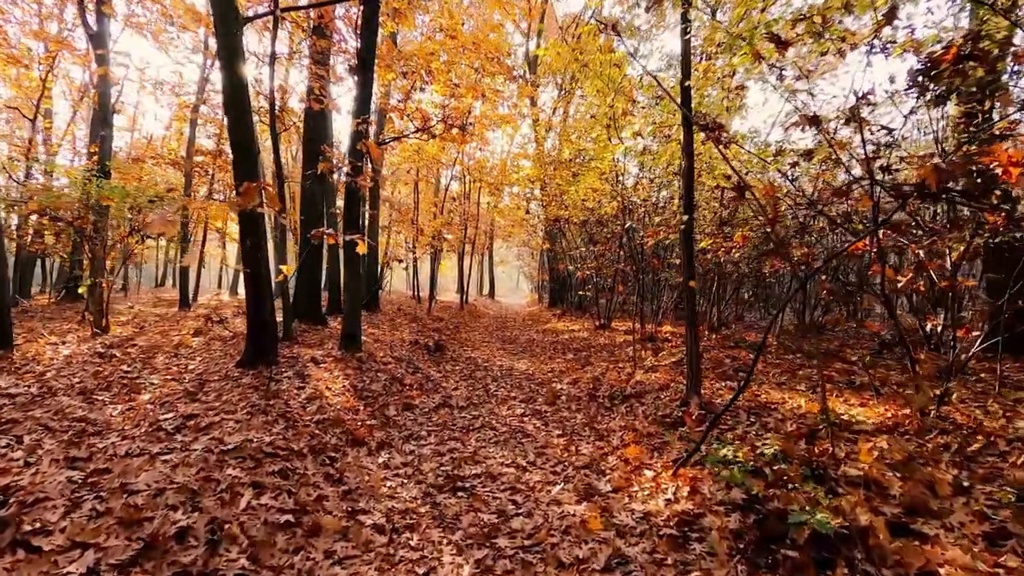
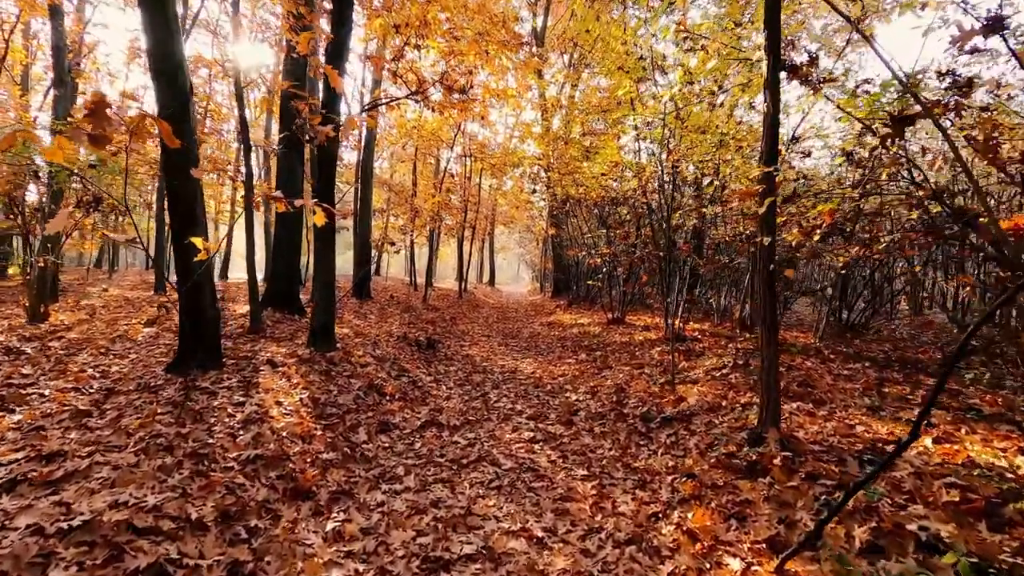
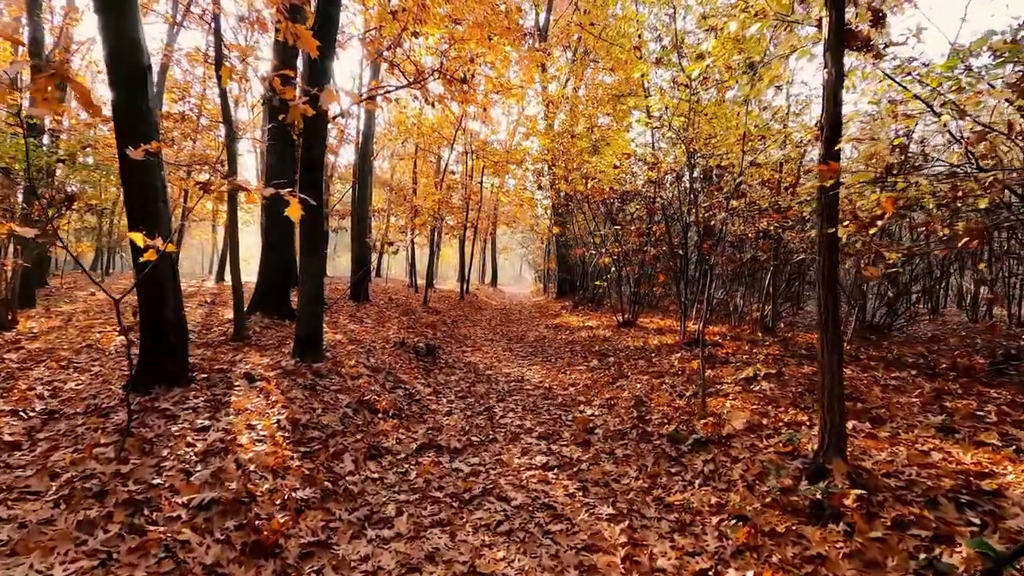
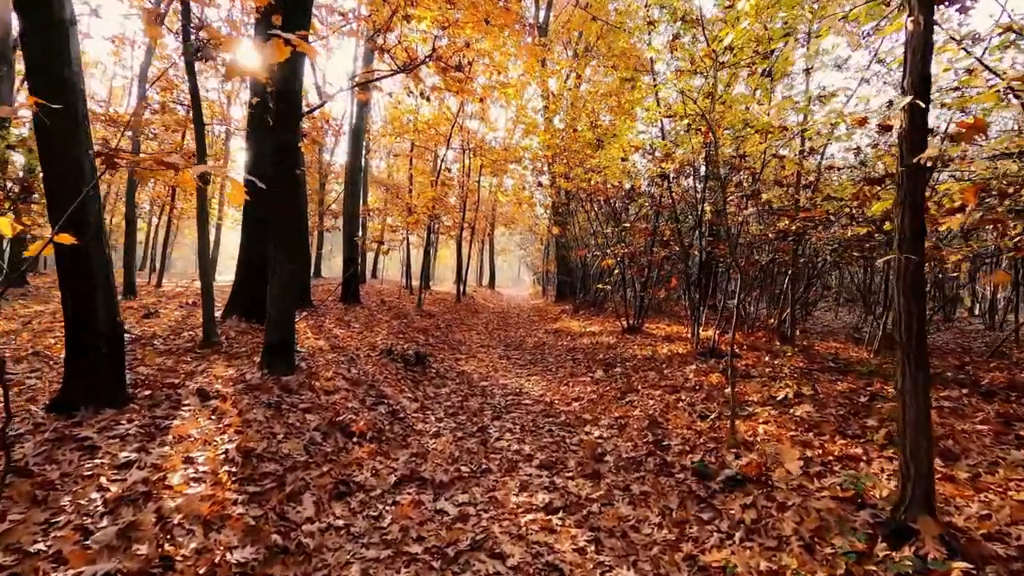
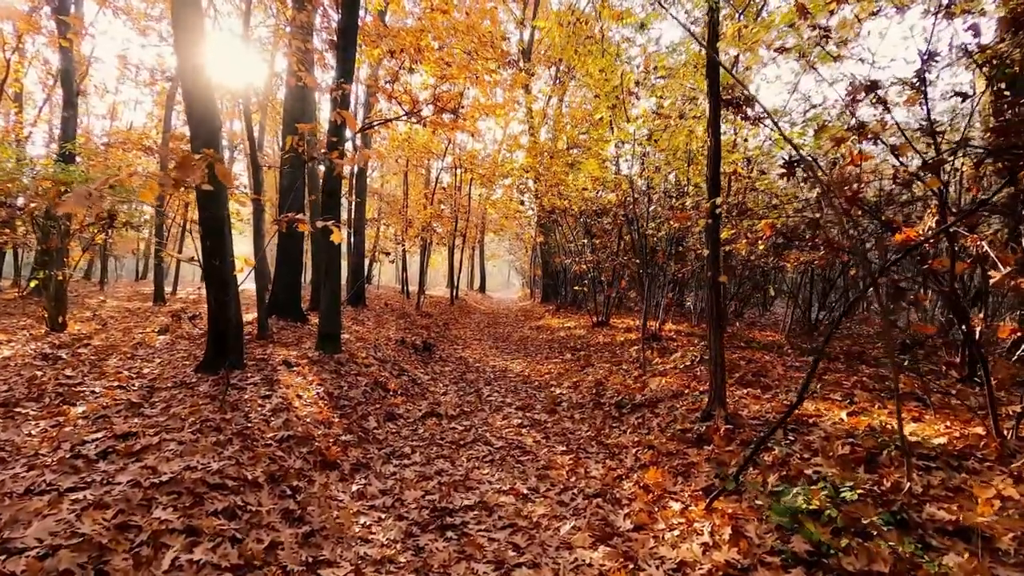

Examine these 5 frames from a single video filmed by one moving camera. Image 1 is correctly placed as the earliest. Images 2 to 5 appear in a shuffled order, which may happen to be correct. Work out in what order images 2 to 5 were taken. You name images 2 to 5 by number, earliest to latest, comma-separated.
5, 2, 3, 4
